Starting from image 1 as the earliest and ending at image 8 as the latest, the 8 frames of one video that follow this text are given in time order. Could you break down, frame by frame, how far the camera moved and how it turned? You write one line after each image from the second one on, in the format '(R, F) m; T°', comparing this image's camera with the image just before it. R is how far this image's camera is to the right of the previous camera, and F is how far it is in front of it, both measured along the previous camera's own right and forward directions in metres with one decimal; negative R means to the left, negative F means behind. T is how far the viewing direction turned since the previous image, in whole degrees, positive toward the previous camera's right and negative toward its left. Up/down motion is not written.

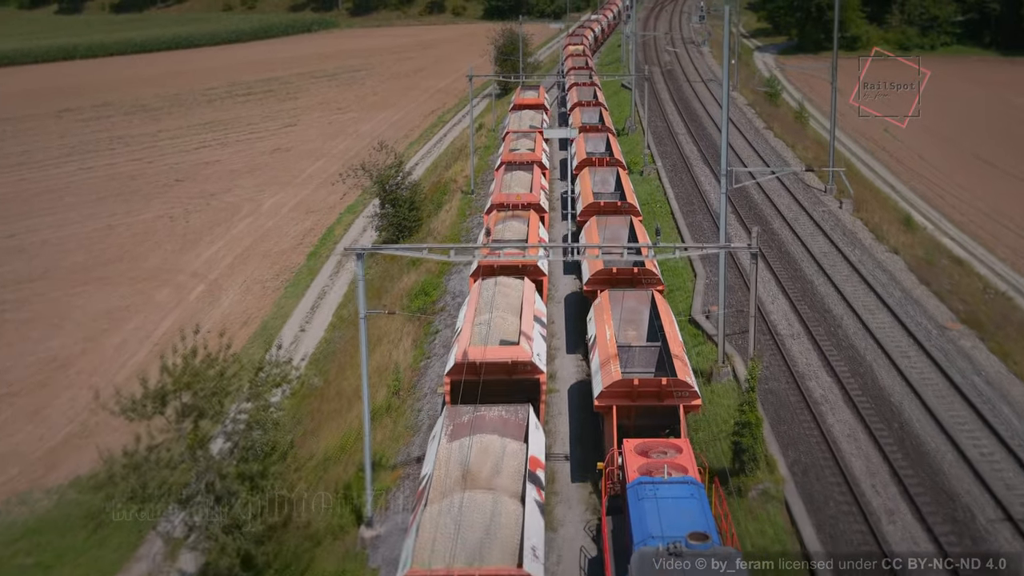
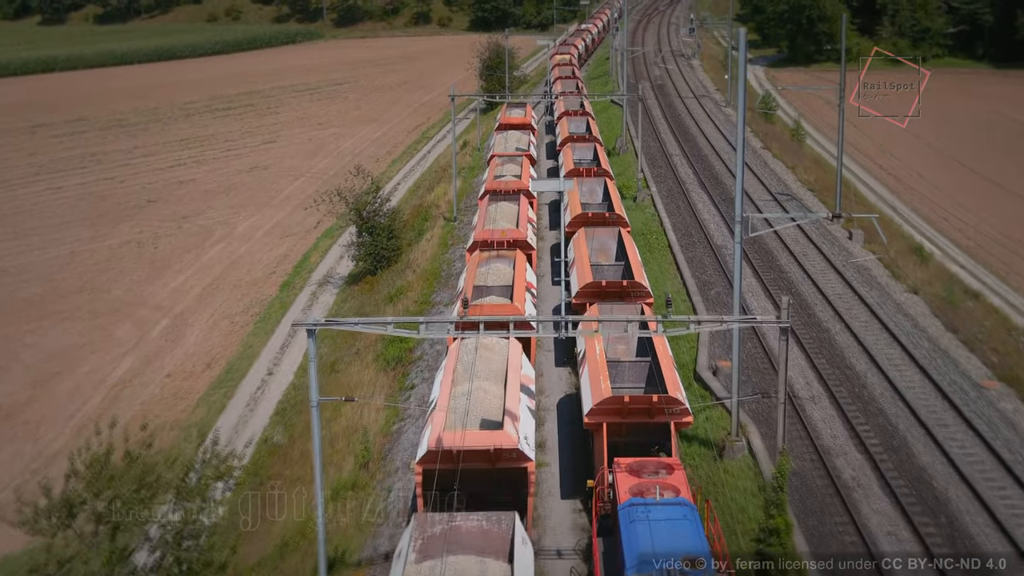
(0.0, +1.6) m; +1°
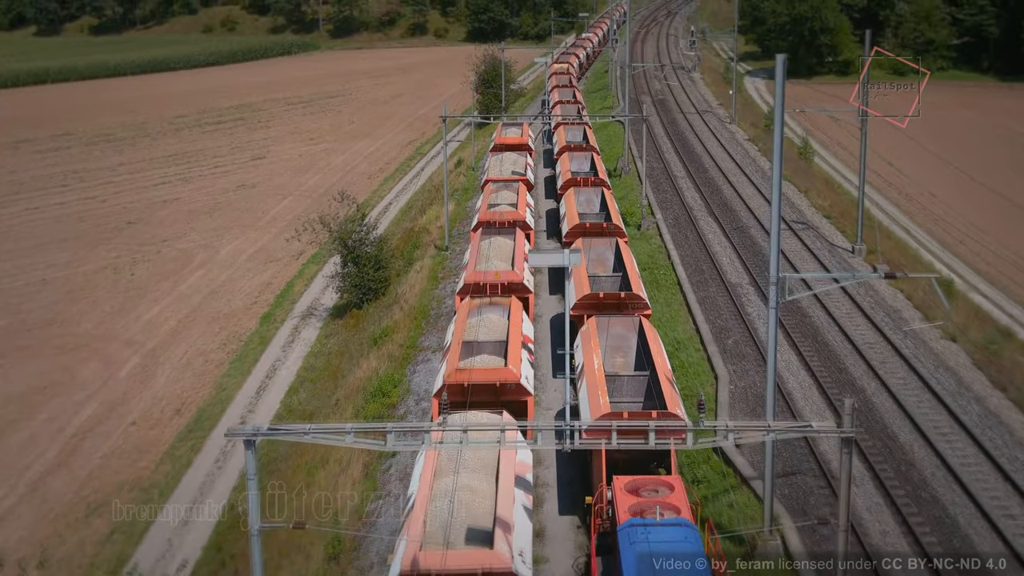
(0.0, +1.7) m; 0°
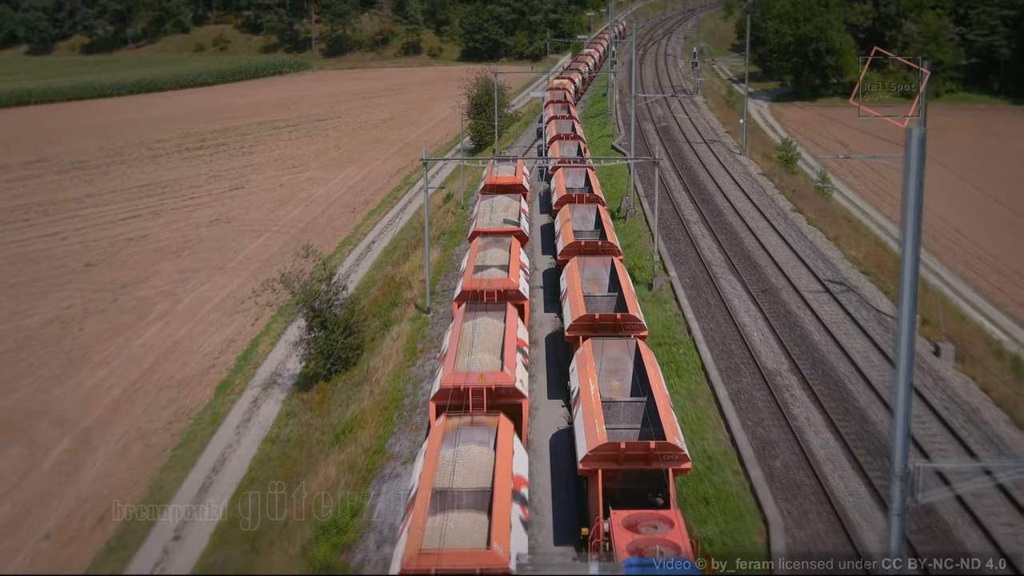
(+0.1, +3.1) m; 0°
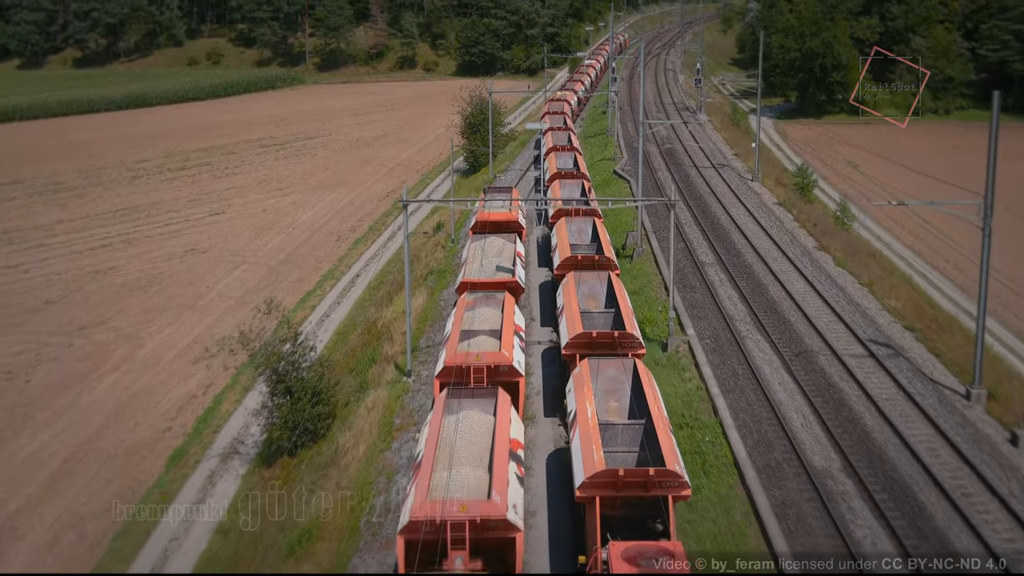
(+0.1, +2.7) m; 0°
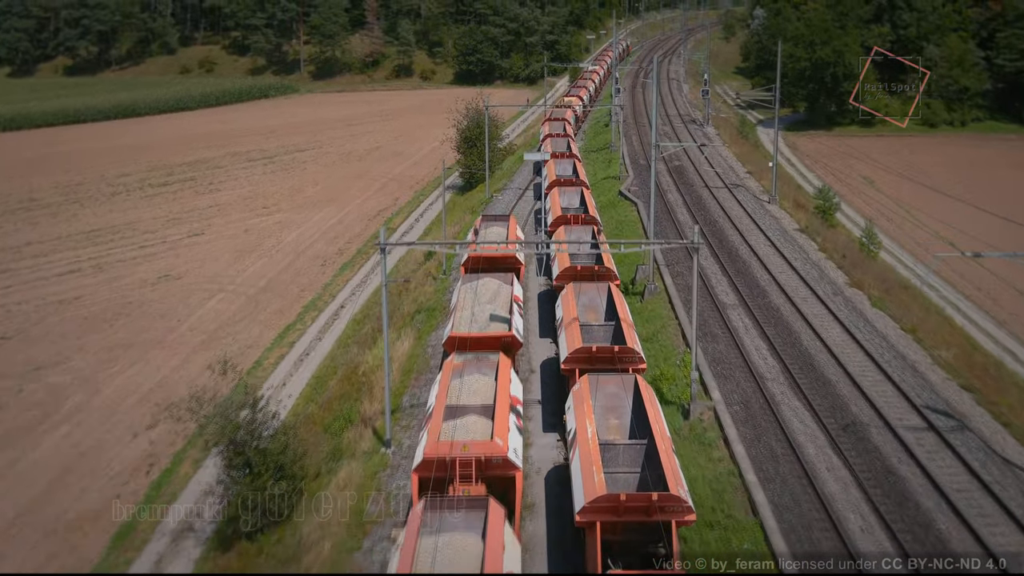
(0.0, +2.5) m; 0°
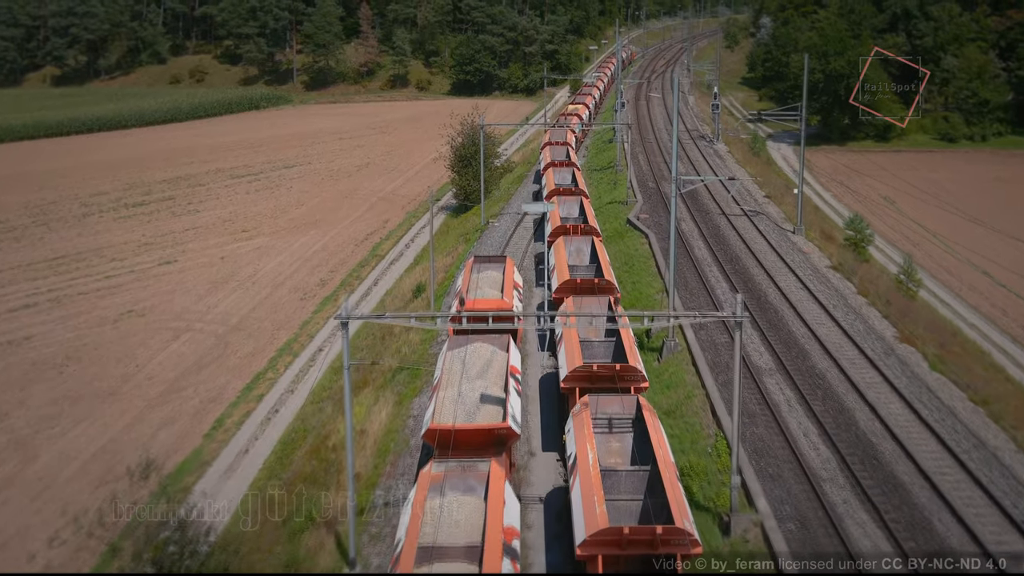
(0.0, +3.0) m; 0°
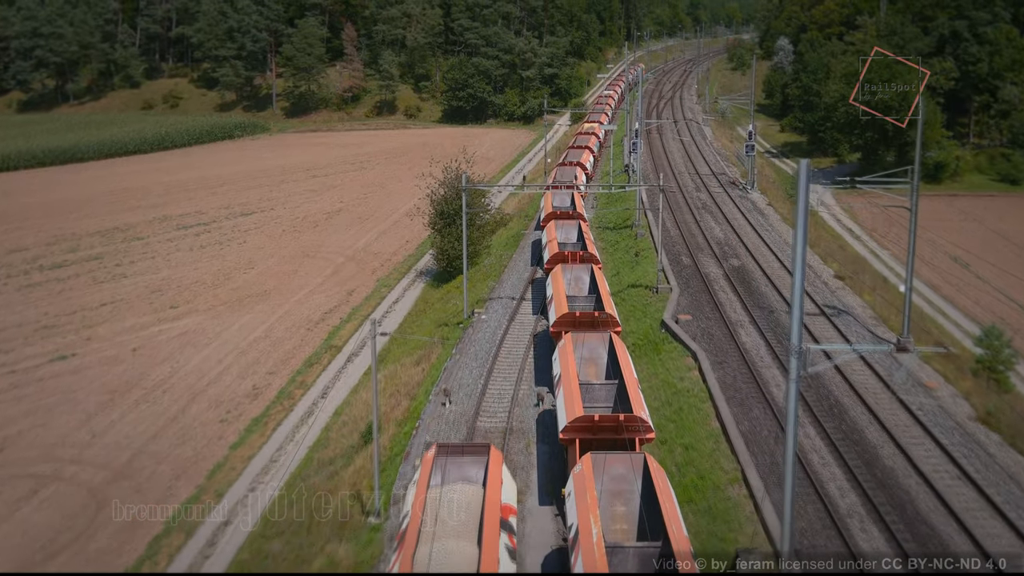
(+0.1, +8.1) m; 0°
